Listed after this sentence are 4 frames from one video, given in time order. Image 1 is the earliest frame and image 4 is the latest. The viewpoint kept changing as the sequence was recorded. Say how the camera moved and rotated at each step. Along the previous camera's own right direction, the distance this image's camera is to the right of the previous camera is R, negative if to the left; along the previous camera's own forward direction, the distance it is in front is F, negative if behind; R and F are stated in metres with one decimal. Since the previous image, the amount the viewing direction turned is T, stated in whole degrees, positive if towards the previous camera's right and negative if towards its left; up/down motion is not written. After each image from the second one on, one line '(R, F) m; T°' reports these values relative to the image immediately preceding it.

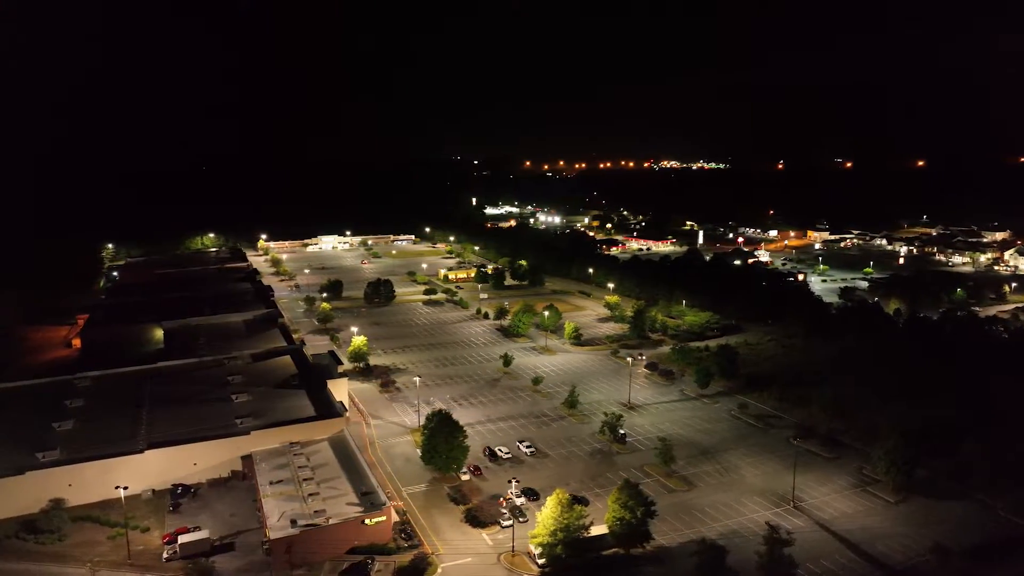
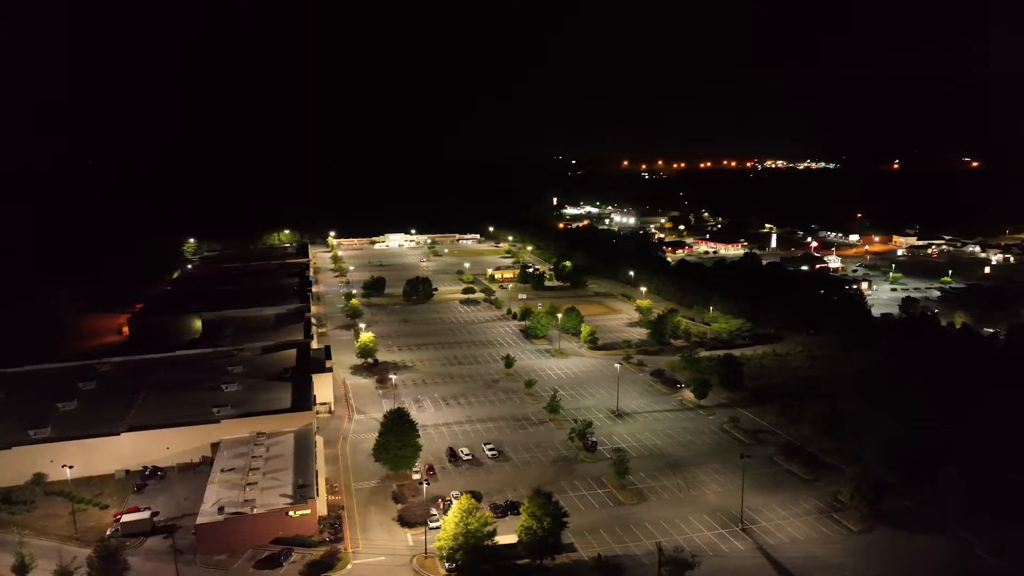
(+3.3, +0.3) m; -7°
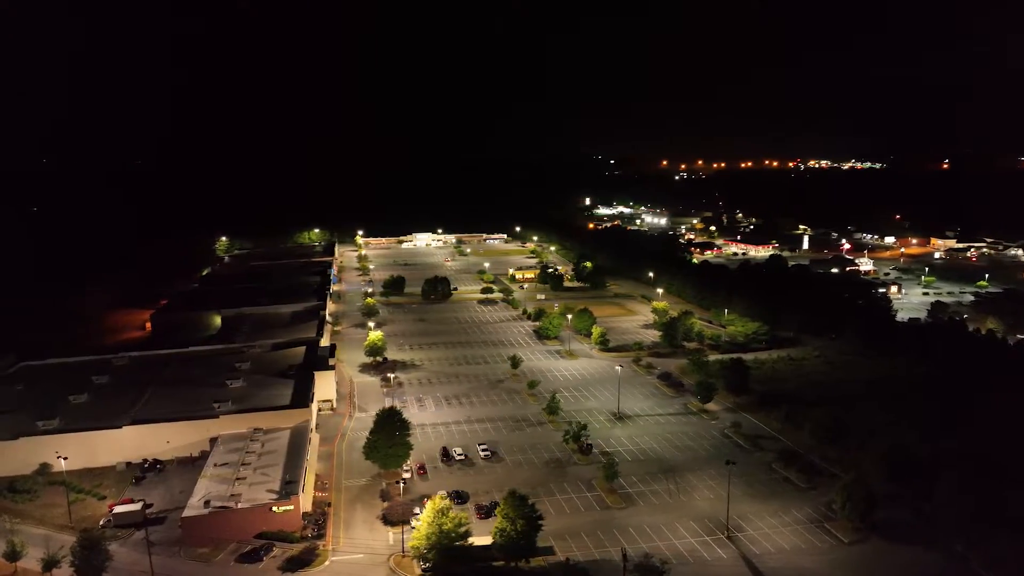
(+1.1, +0.1) m; -3°
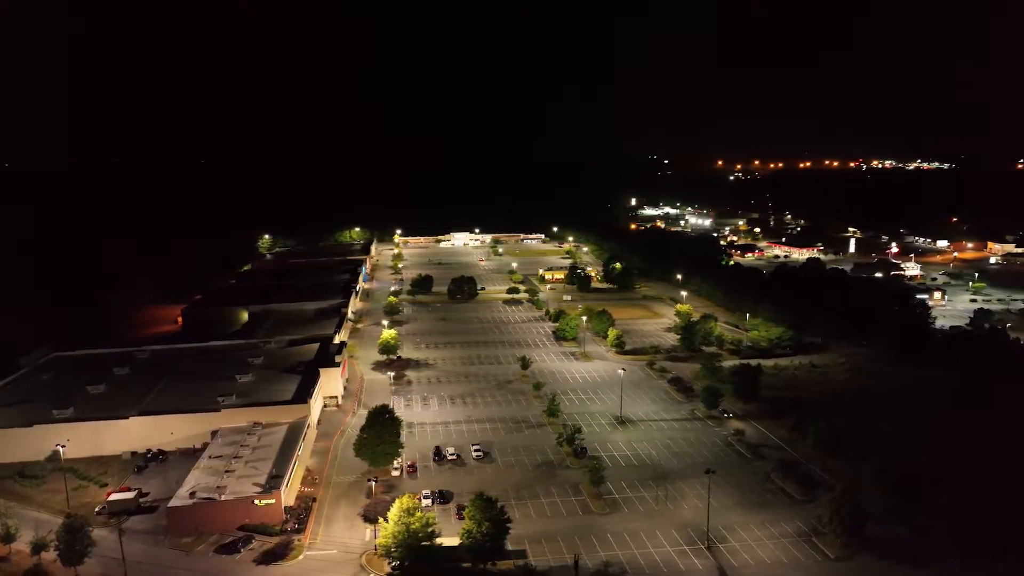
(+1.4, +0.1) m; -4°
